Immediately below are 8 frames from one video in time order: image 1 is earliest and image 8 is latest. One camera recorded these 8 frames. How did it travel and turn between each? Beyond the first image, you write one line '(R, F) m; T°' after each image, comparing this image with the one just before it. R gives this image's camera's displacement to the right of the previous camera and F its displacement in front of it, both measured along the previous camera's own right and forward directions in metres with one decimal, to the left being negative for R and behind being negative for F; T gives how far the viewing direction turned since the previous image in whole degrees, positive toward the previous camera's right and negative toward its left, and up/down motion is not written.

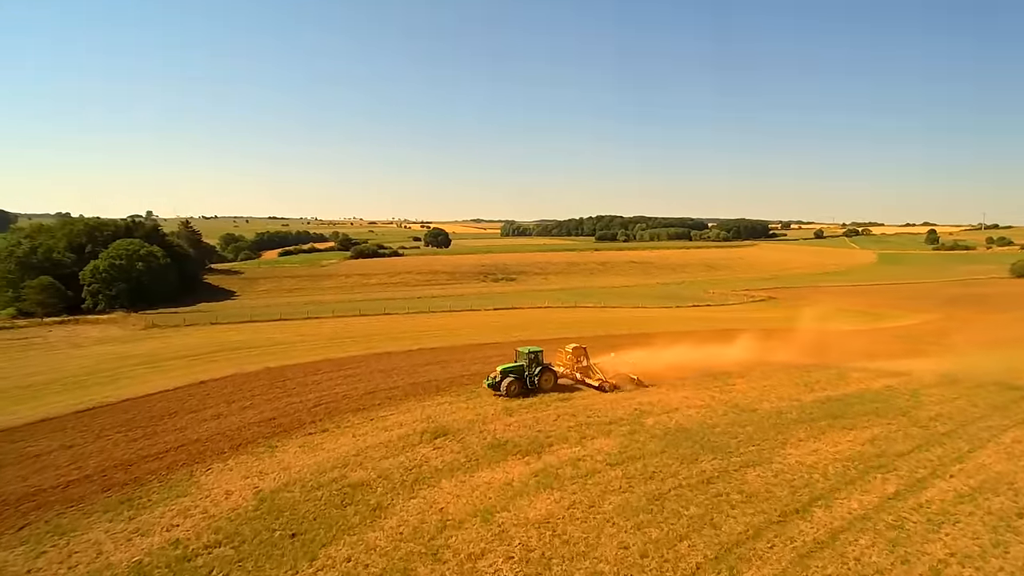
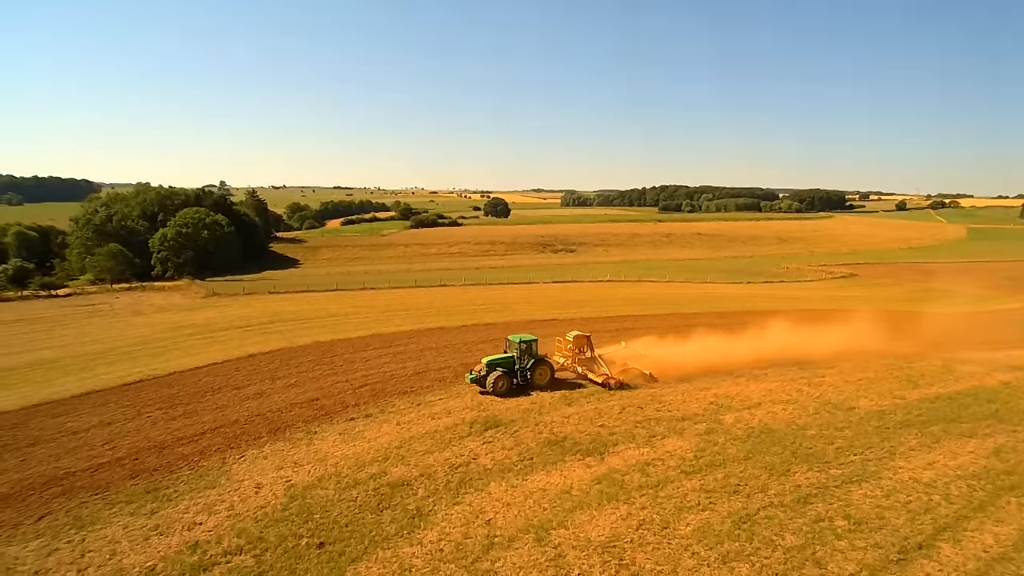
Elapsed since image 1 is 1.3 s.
(-0.1, +2.3) m; -6°
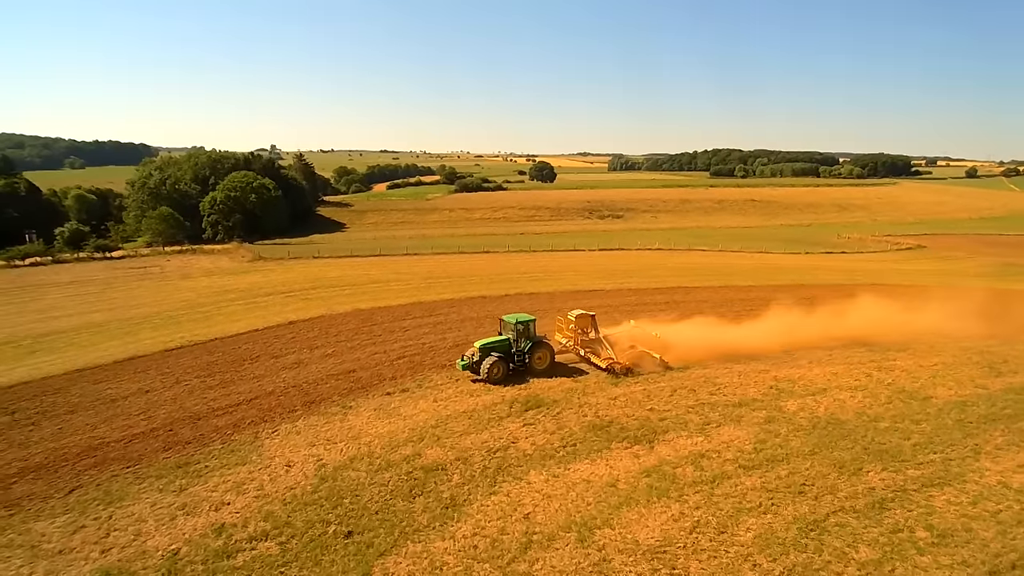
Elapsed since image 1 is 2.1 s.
(0.0, +1.2) m; -4°
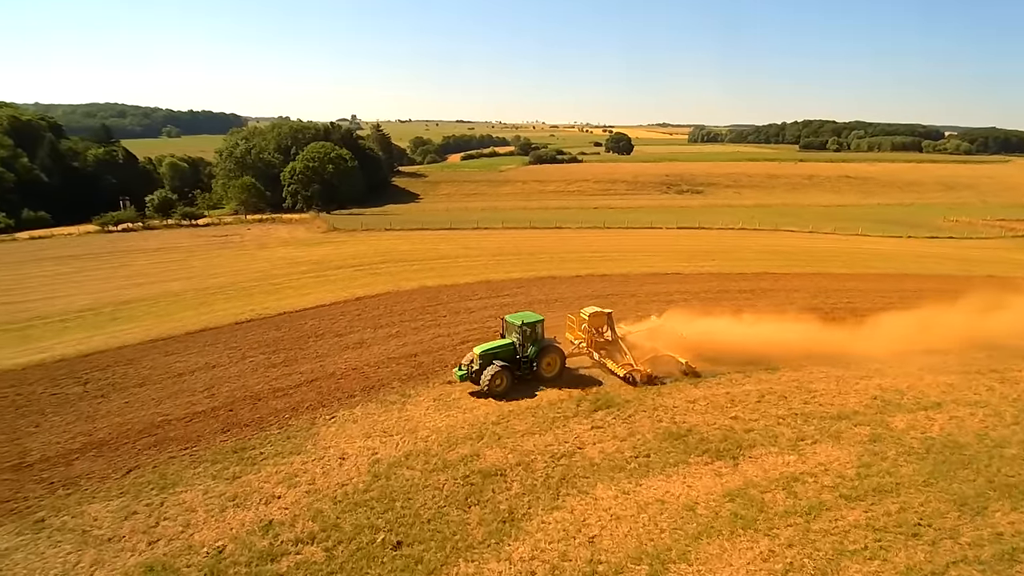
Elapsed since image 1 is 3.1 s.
(0.0, +1.4) m; -7°
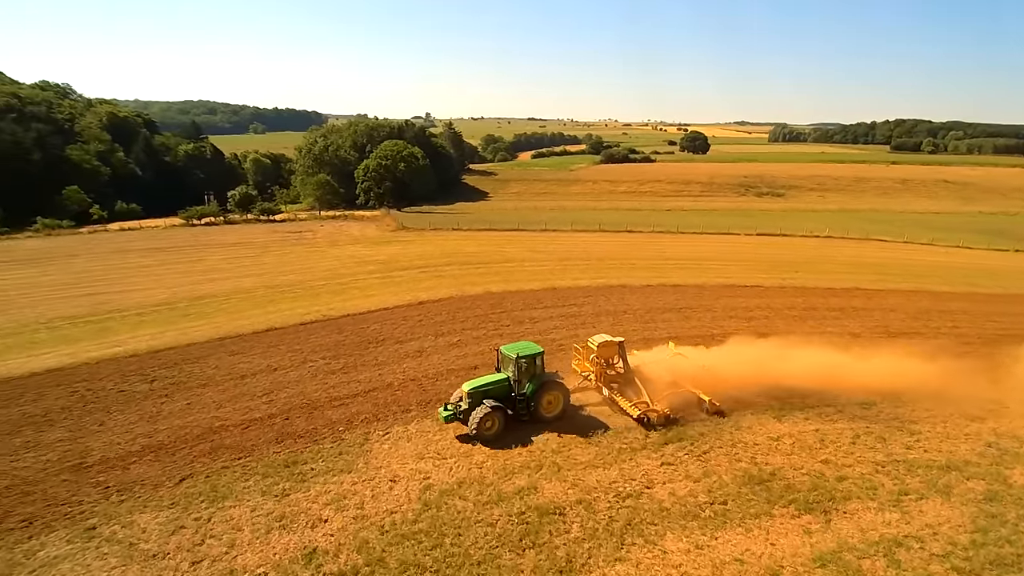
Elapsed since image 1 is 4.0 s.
(0.0, +1.0) m; -6°
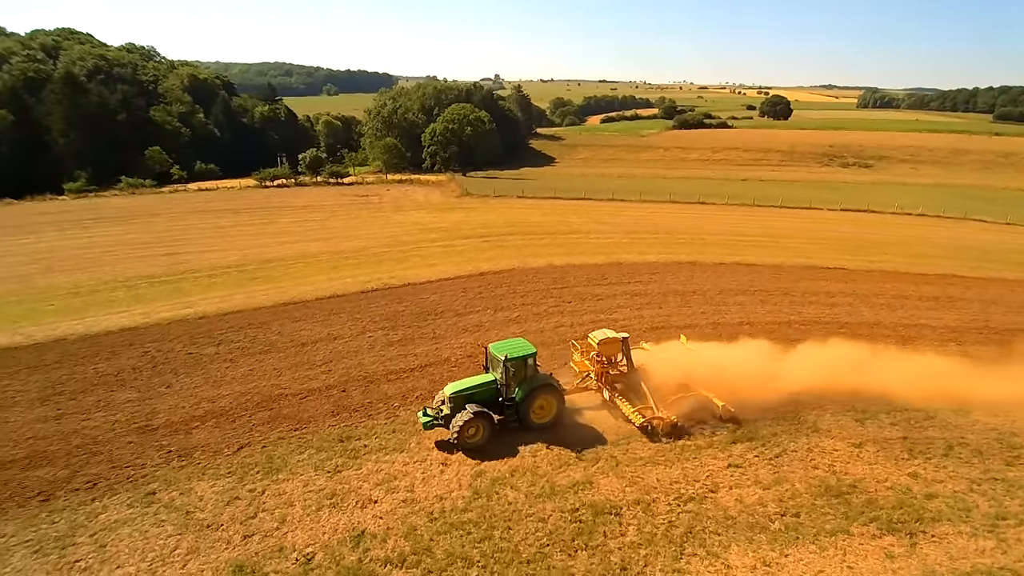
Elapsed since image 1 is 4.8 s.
(0.0, +0.7) m; -6°
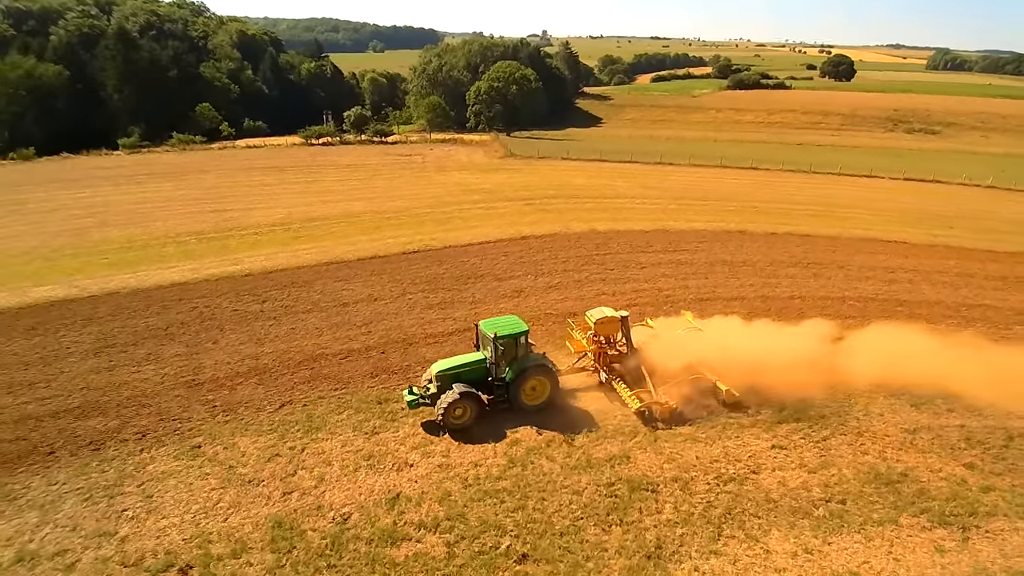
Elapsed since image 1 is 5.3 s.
(0.0, +0.3) m; -4°
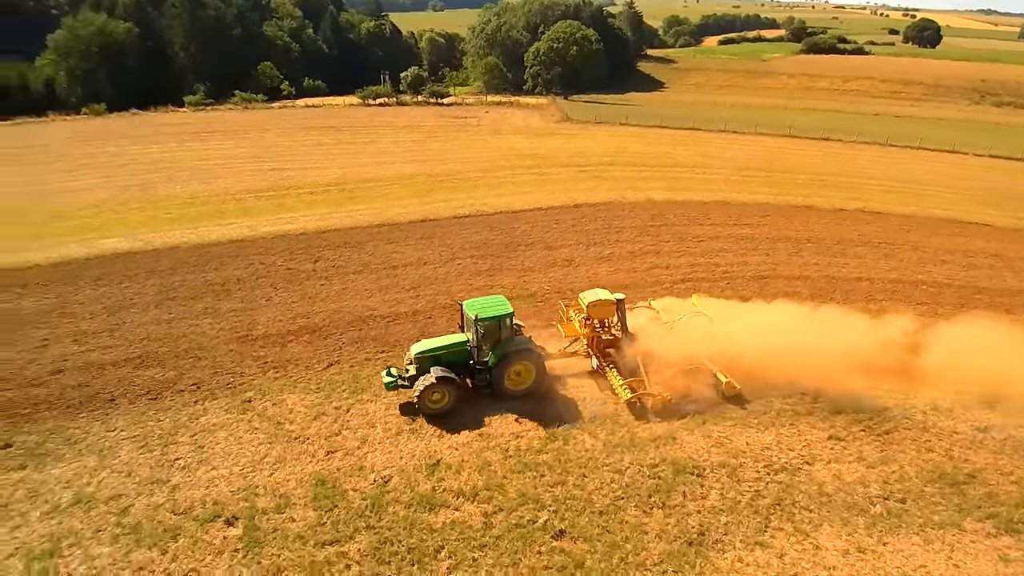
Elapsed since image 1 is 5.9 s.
(0.0, +0.3) m; -5°
